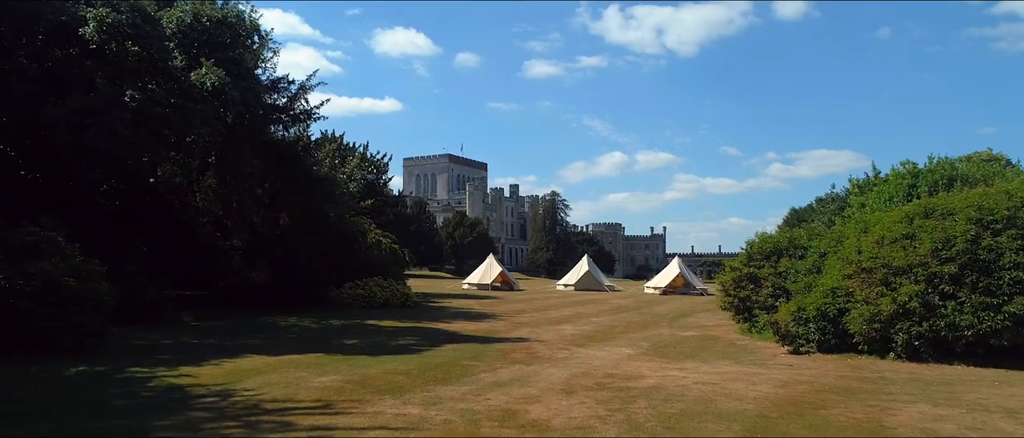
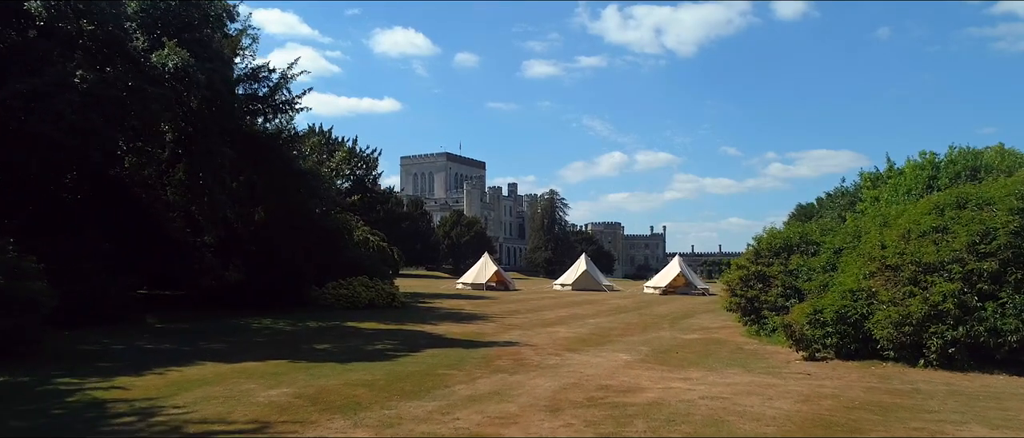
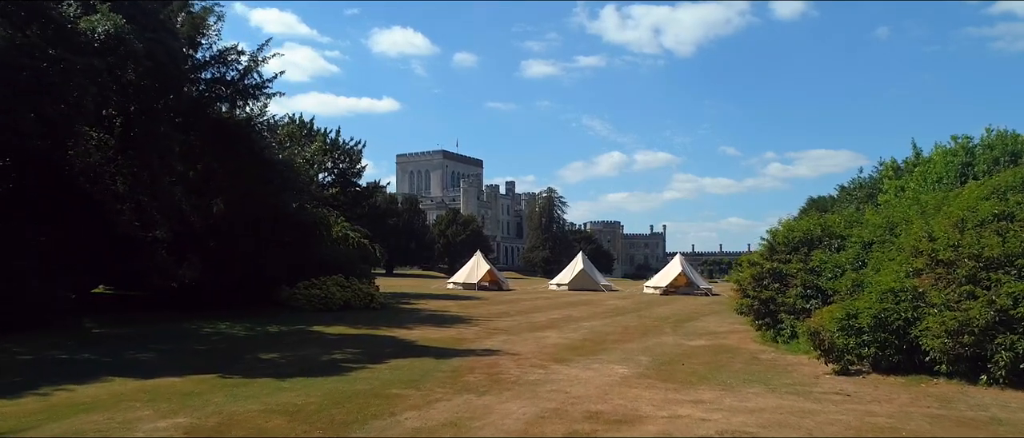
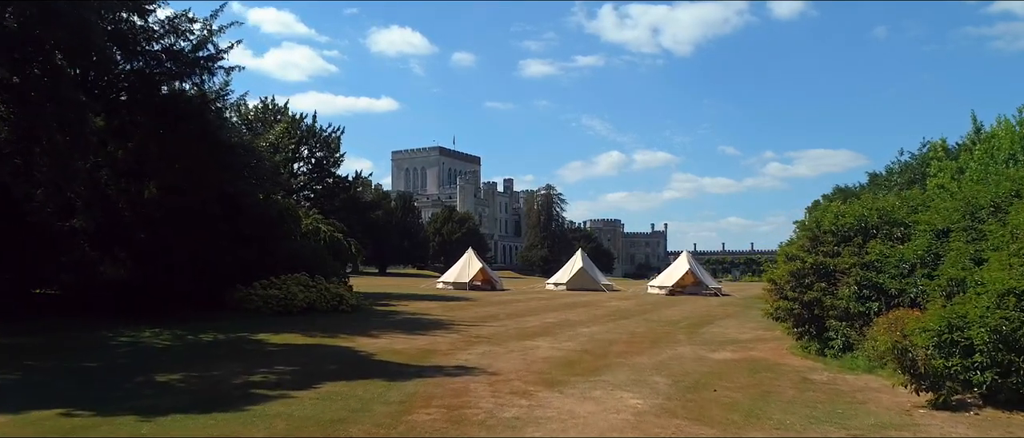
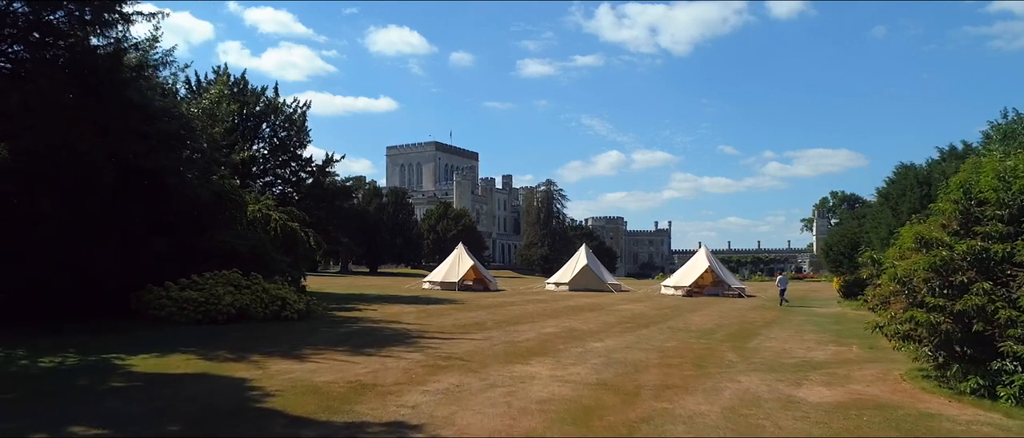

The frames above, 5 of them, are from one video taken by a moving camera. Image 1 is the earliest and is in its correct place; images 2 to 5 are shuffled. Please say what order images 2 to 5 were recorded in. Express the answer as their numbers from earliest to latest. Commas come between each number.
2, 3, 4, 5
